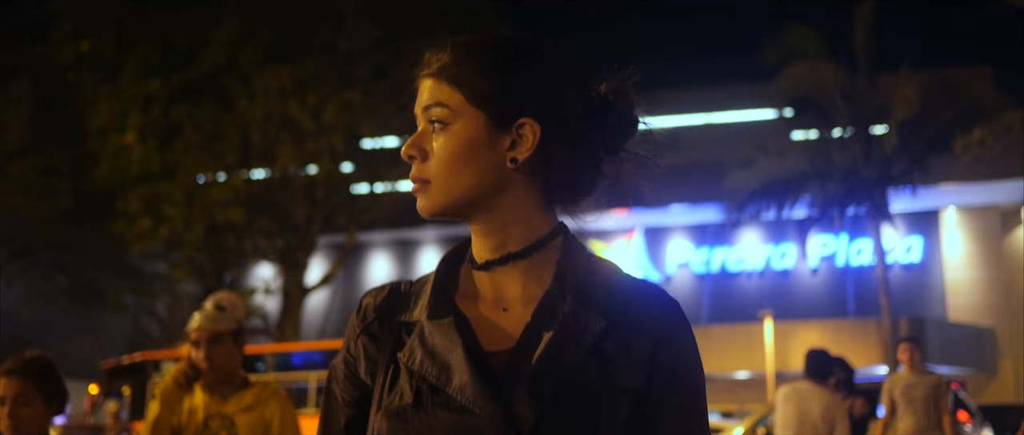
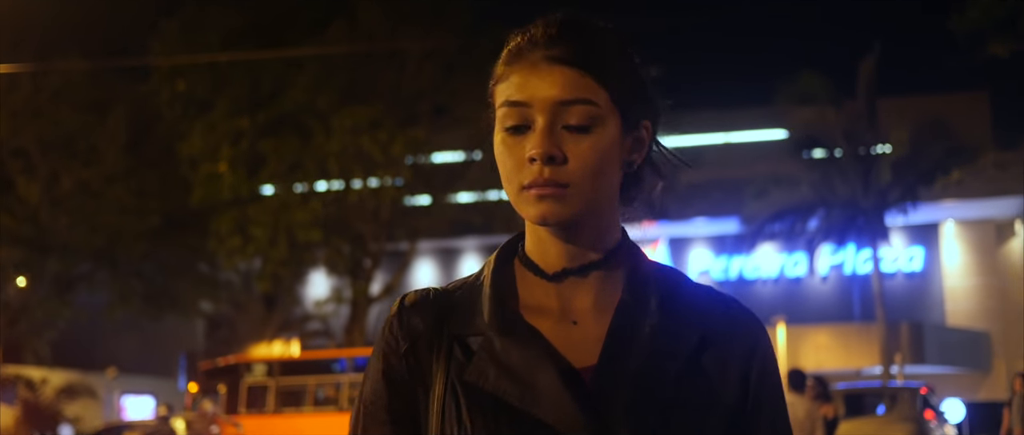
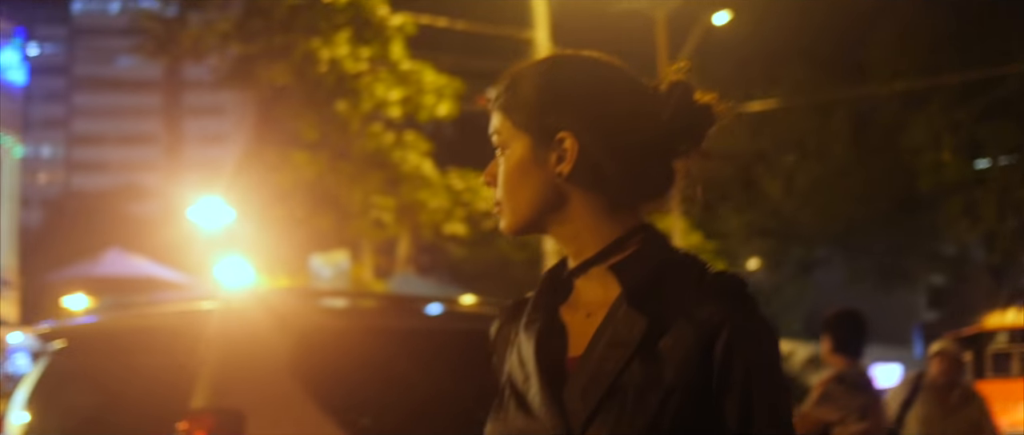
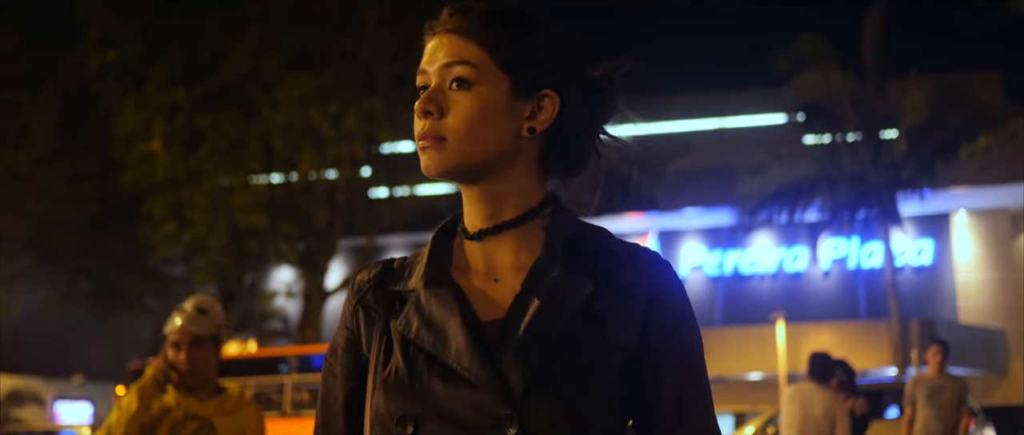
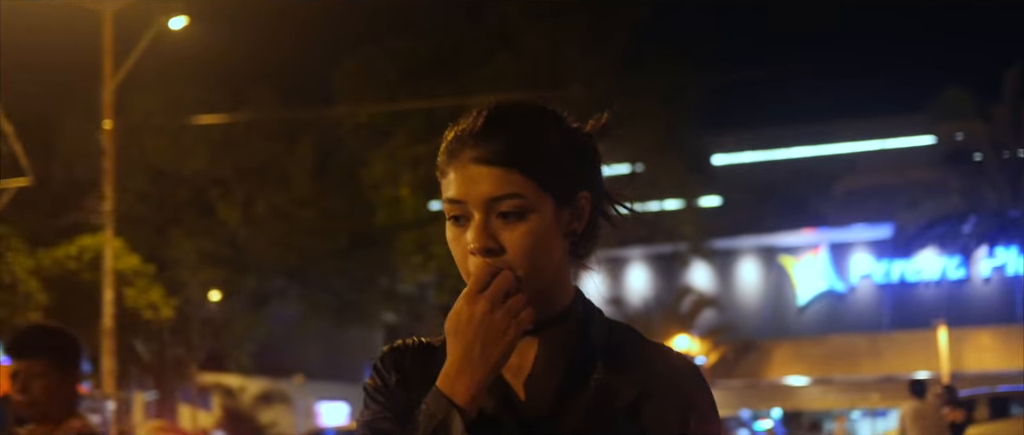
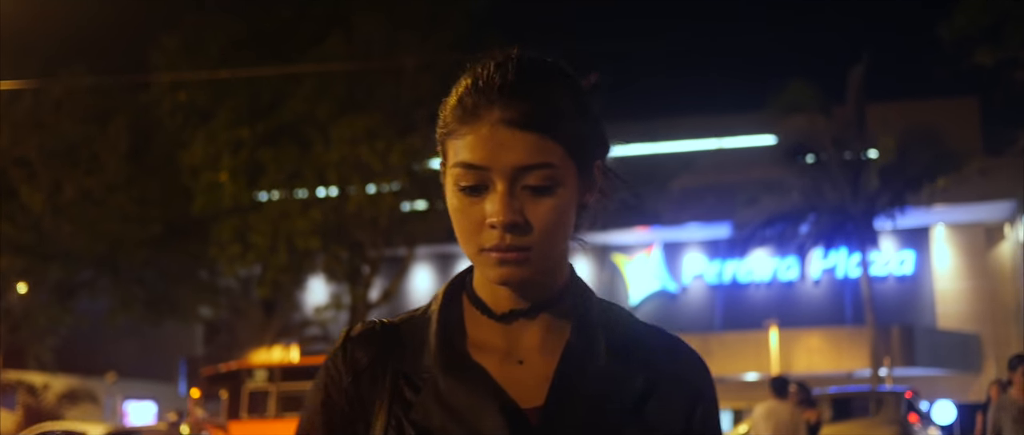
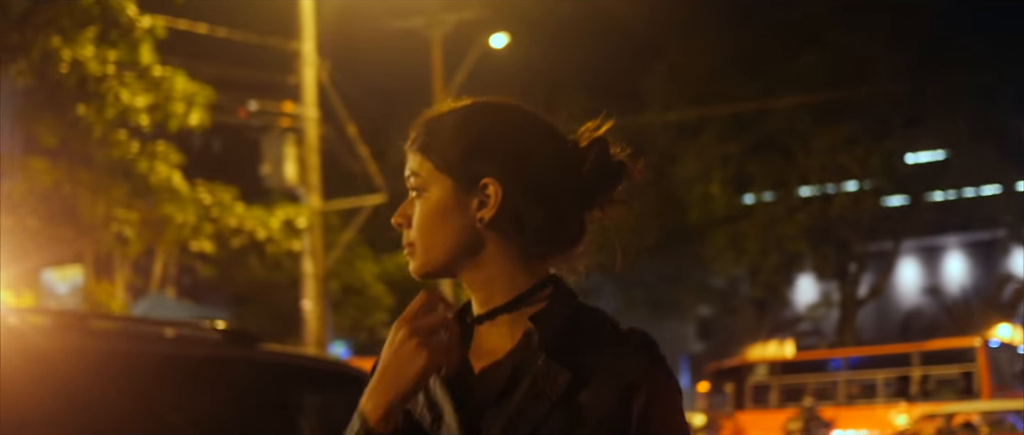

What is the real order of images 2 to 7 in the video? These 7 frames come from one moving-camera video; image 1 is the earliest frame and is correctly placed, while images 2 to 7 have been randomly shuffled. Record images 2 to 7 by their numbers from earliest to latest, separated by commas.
4, 2, 6, 5, 7, 3
